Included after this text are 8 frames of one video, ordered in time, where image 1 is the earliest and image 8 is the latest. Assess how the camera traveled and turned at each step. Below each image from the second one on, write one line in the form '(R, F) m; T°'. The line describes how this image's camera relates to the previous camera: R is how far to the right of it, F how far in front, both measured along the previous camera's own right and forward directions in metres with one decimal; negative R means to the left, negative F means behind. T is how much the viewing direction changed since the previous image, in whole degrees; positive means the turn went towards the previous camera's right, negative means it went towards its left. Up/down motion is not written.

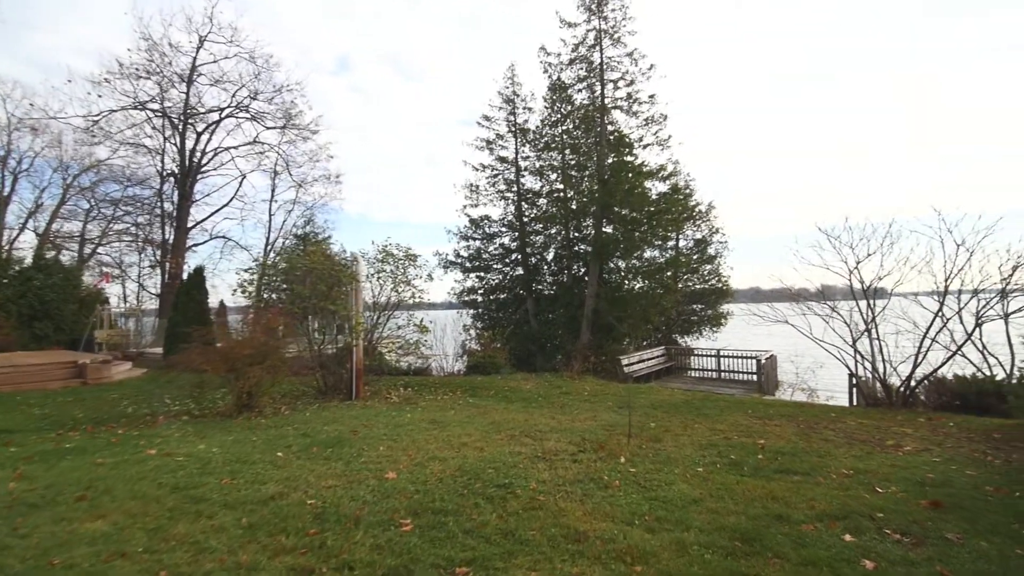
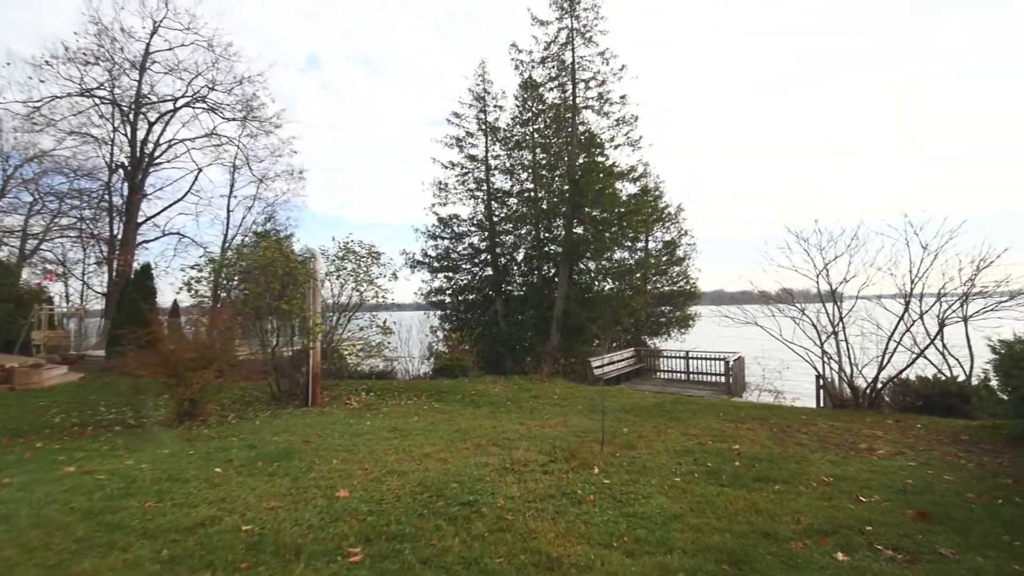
(0.0, +0.5) m; +4°
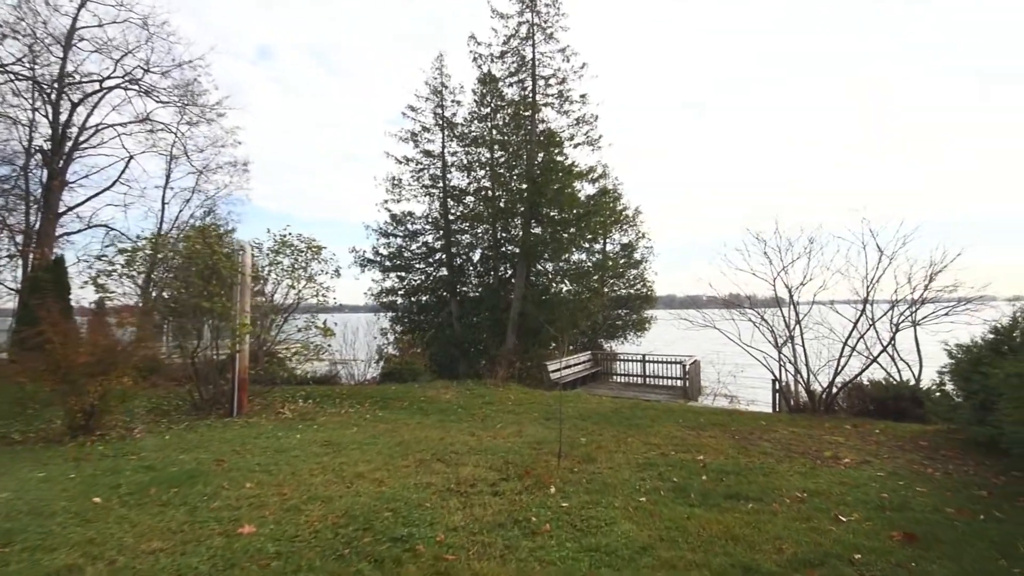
(+0.1, +0.7) m; +5°
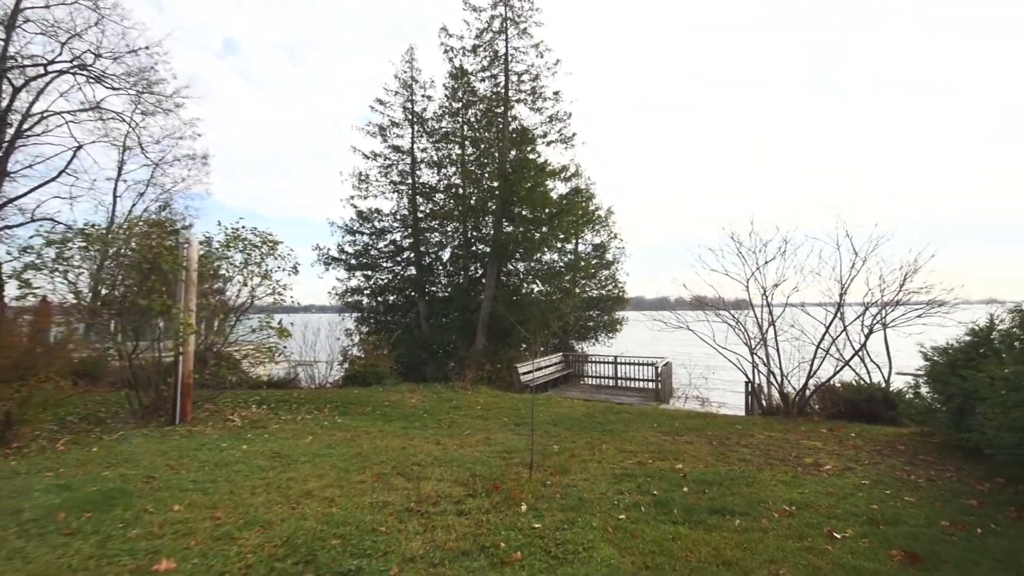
(0.0, +0.5) m; +4°
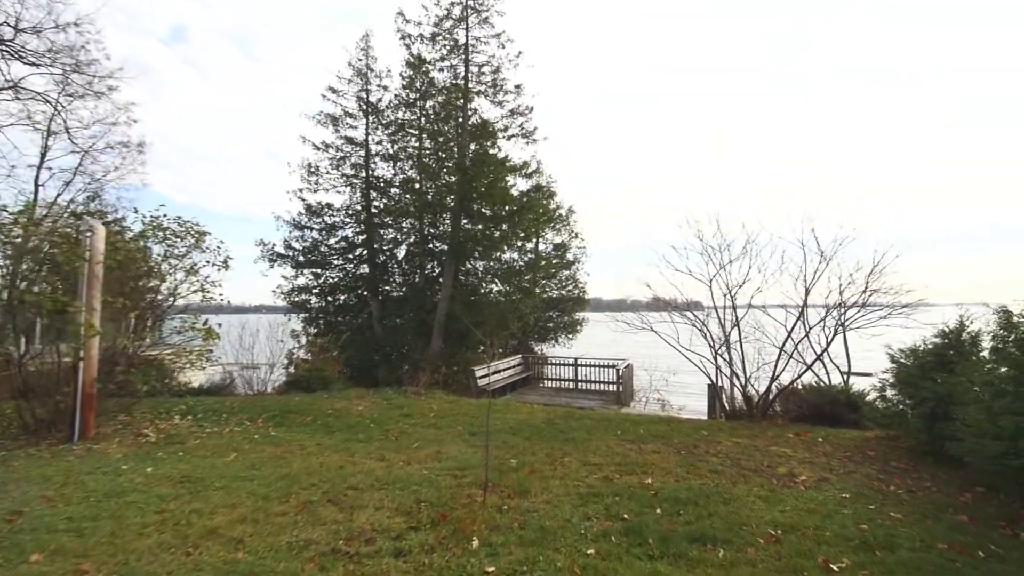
(+0.1, +0.7) m; +5°
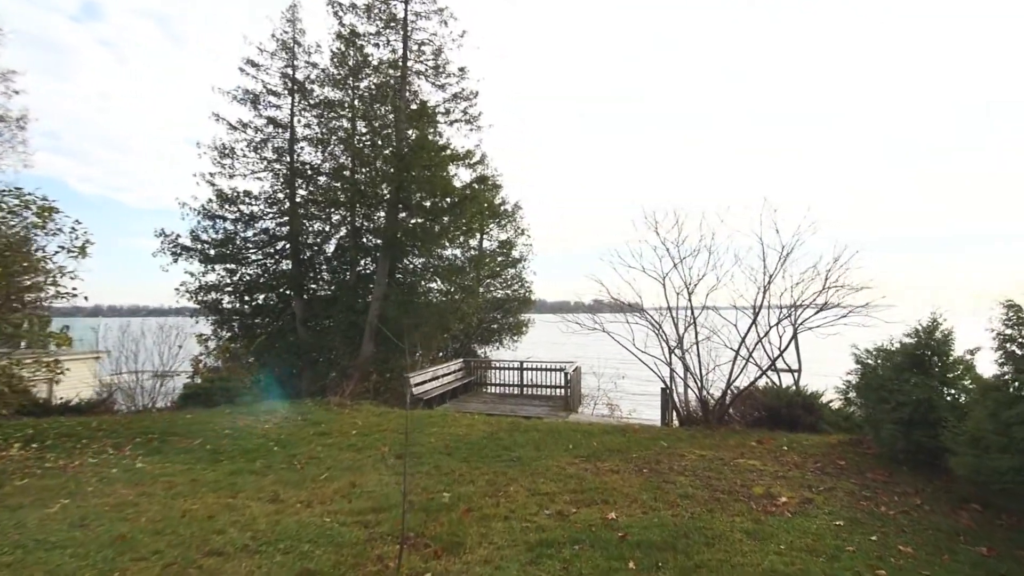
(+0.1, +1.2) m; +7°
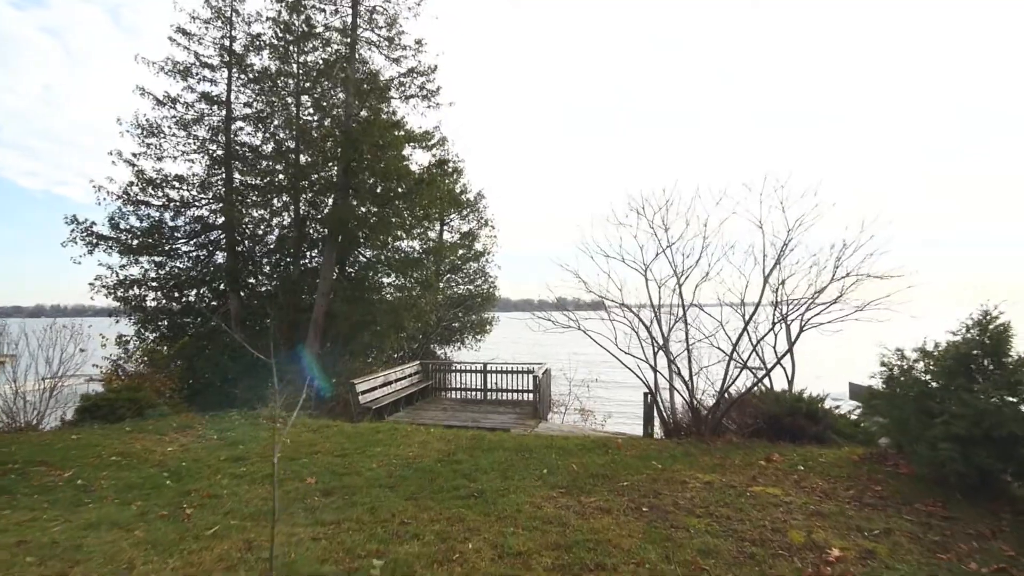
(0.0, +1.4) m; +4°
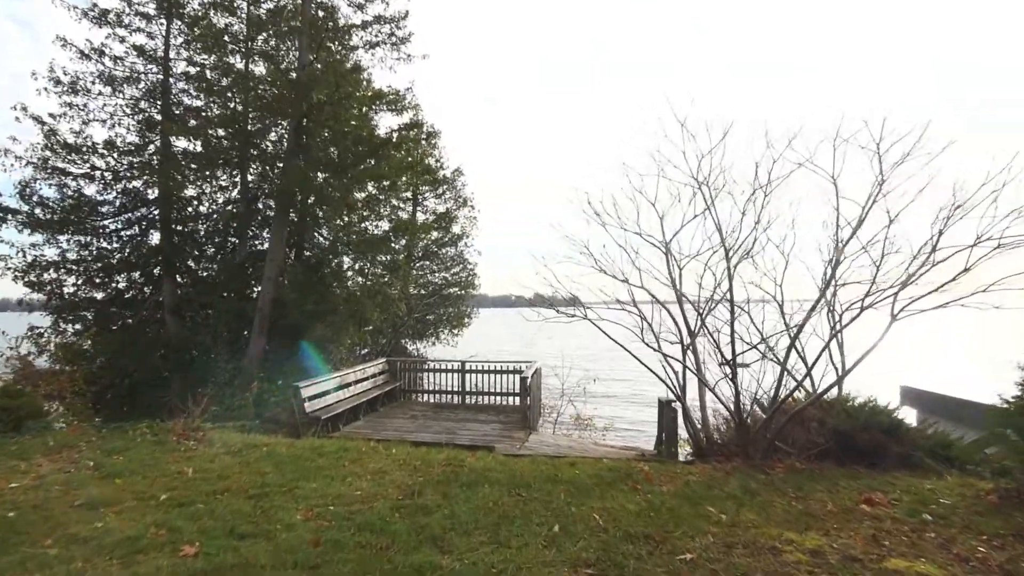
(-0.2, +2.0) m; +3°
